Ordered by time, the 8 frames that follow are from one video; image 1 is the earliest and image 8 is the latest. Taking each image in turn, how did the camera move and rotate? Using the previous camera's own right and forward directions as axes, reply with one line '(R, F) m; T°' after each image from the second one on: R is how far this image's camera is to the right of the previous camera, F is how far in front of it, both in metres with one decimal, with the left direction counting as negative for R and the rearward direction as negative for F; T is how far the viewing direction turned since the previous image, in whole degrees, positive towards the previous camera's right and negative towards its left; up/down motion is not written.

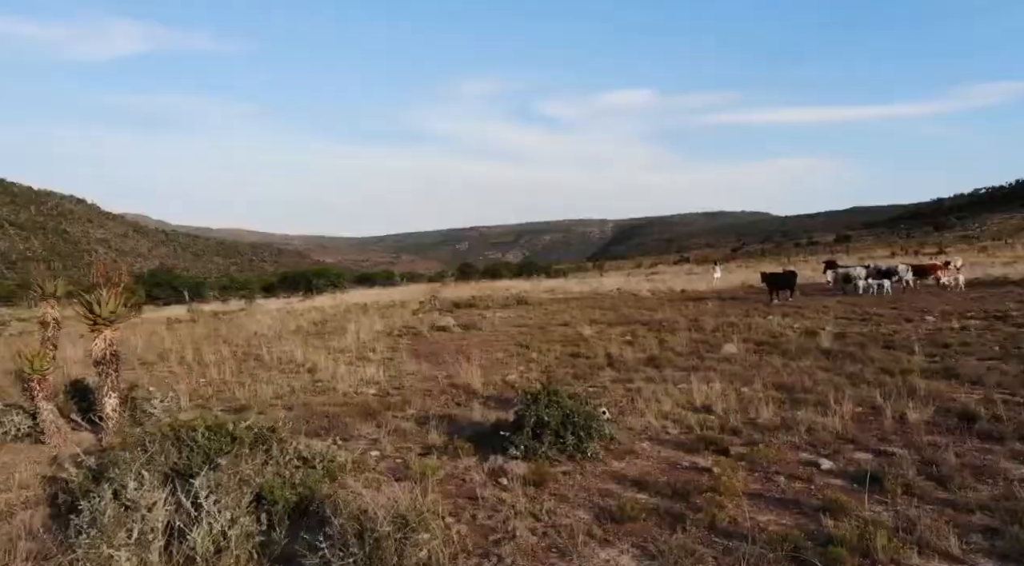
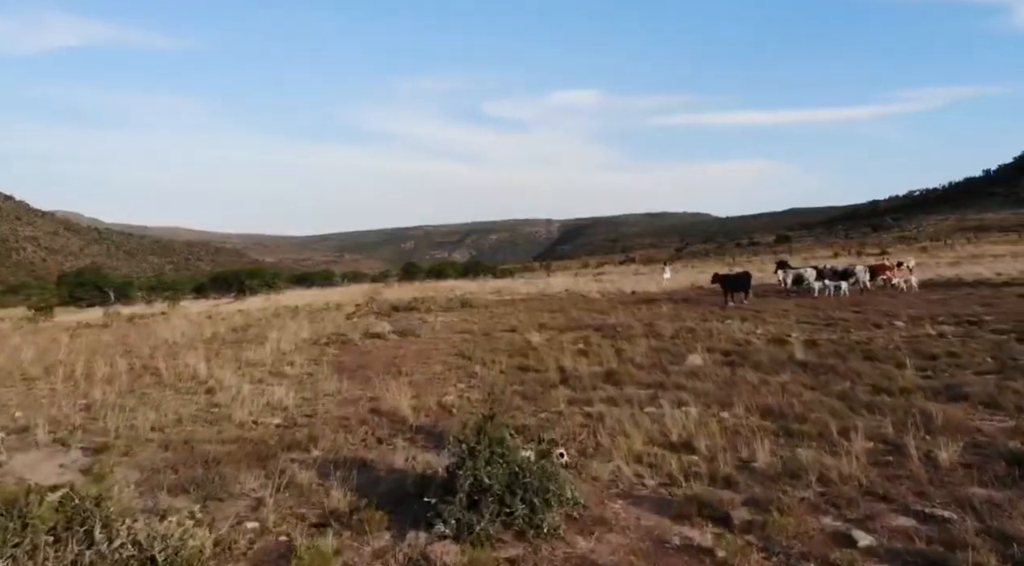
(+0.1, +2.2) m; +4°
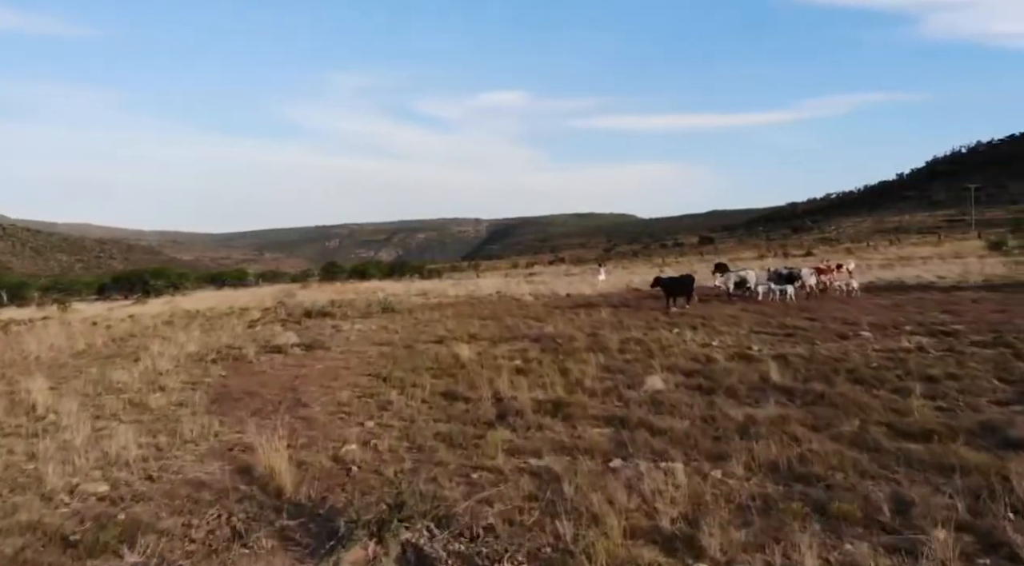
(+0.1, +2.9) m; +5°
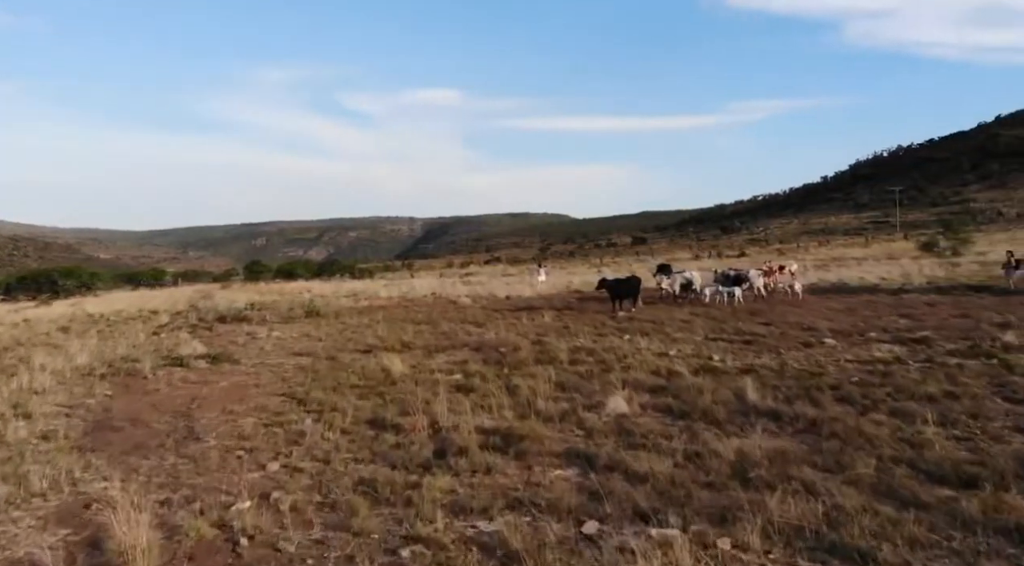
(-0.1, +2.0) m; +5°
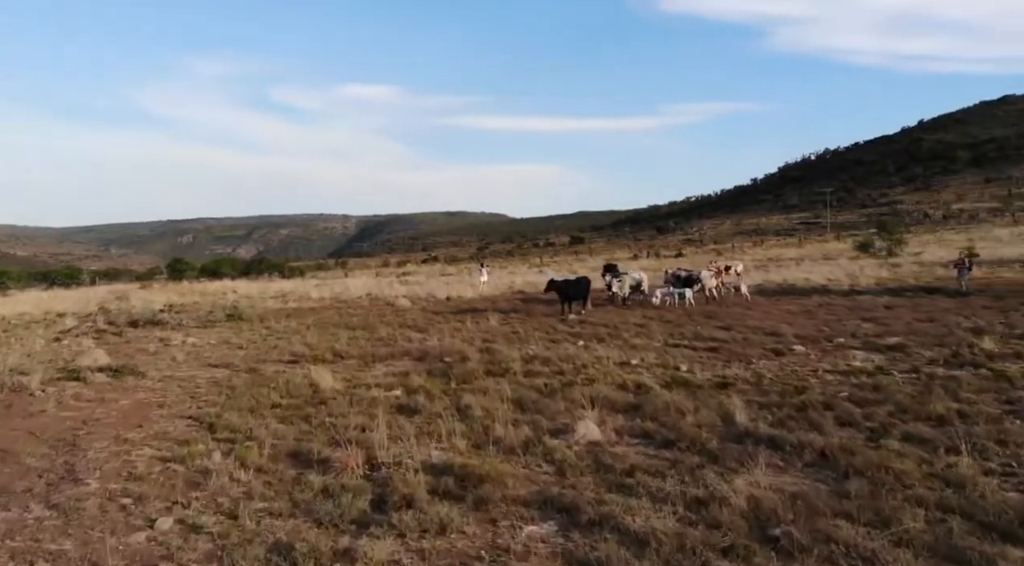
(-0.2, +1.8) m; +4°
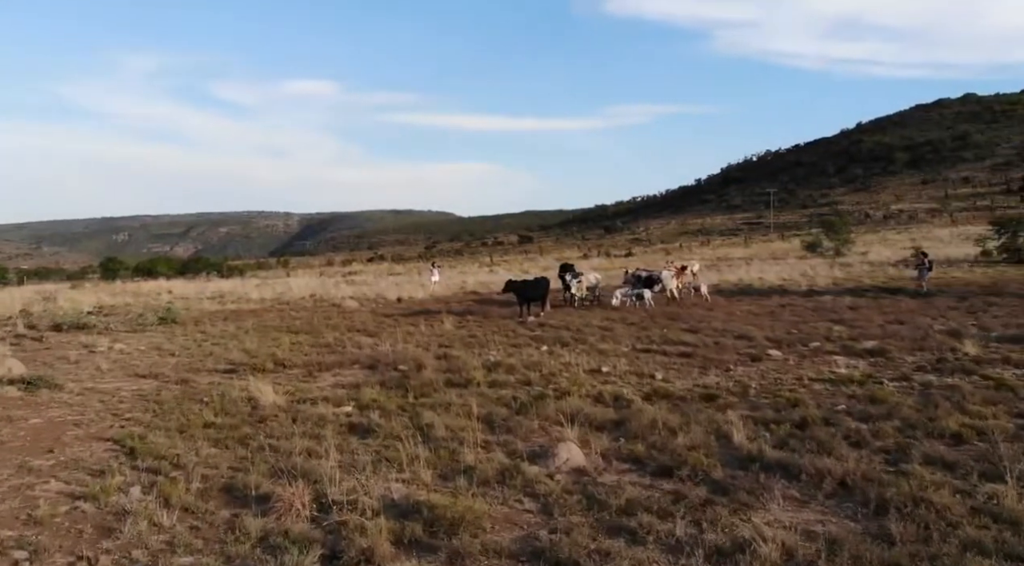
(-0.3, +1.3) m; +4°
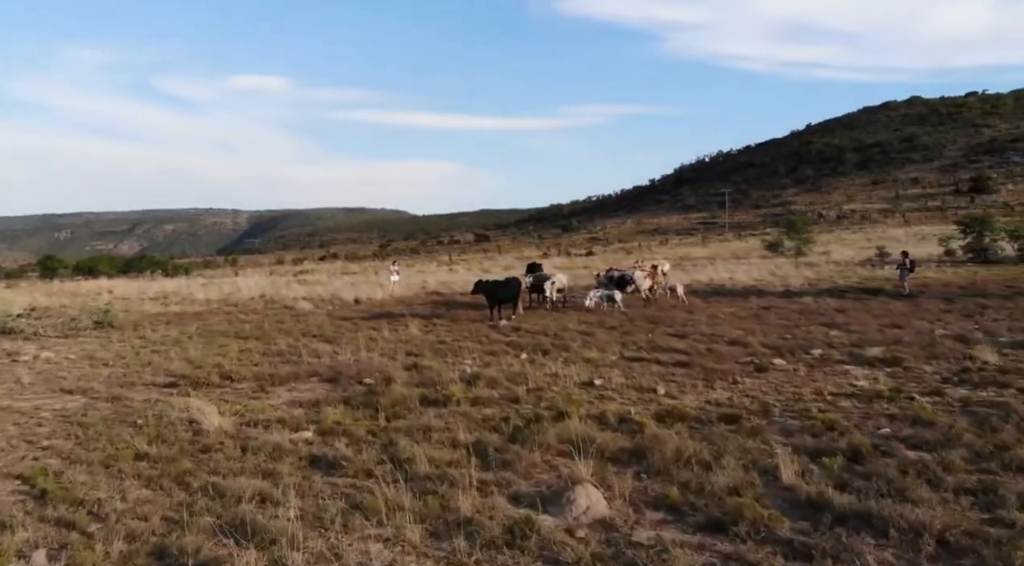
(-0.4, +1.7) m; +3°
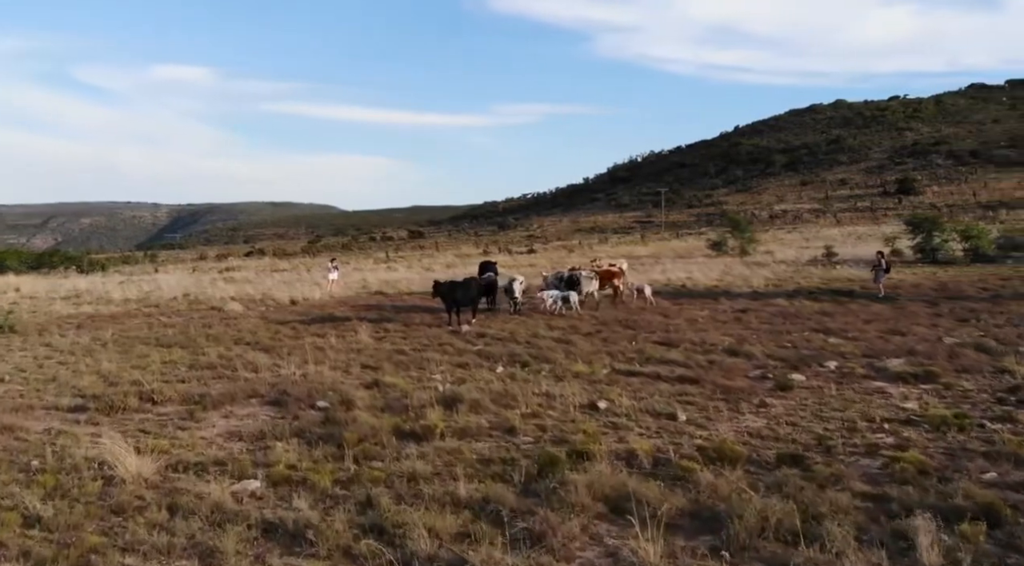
(-0.8, +2.2) m; +5°
